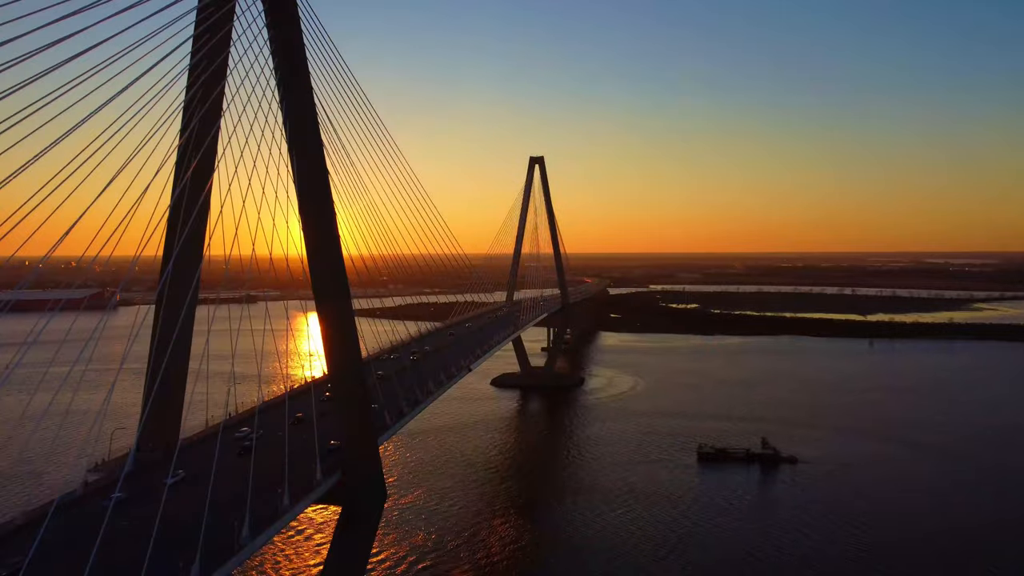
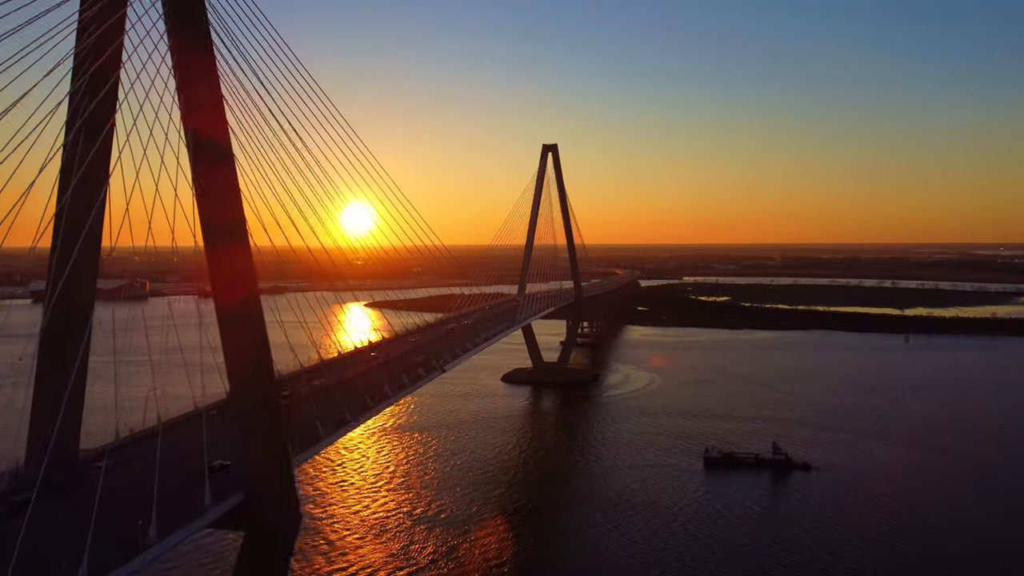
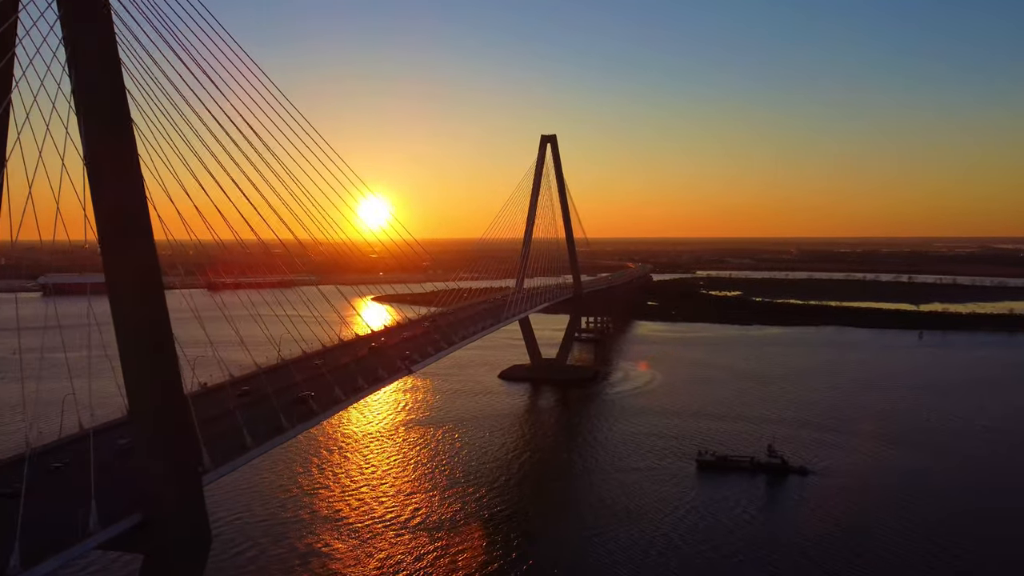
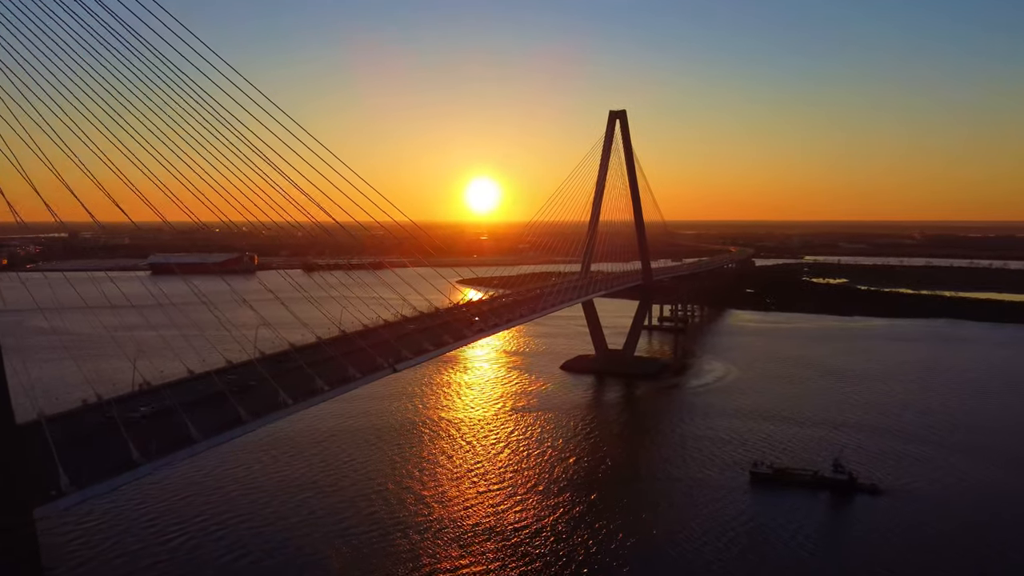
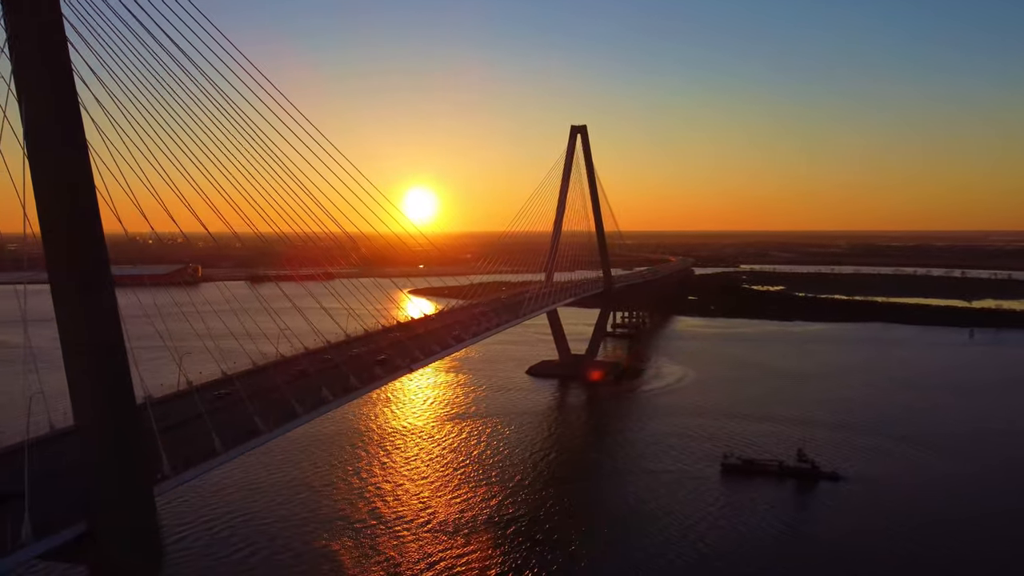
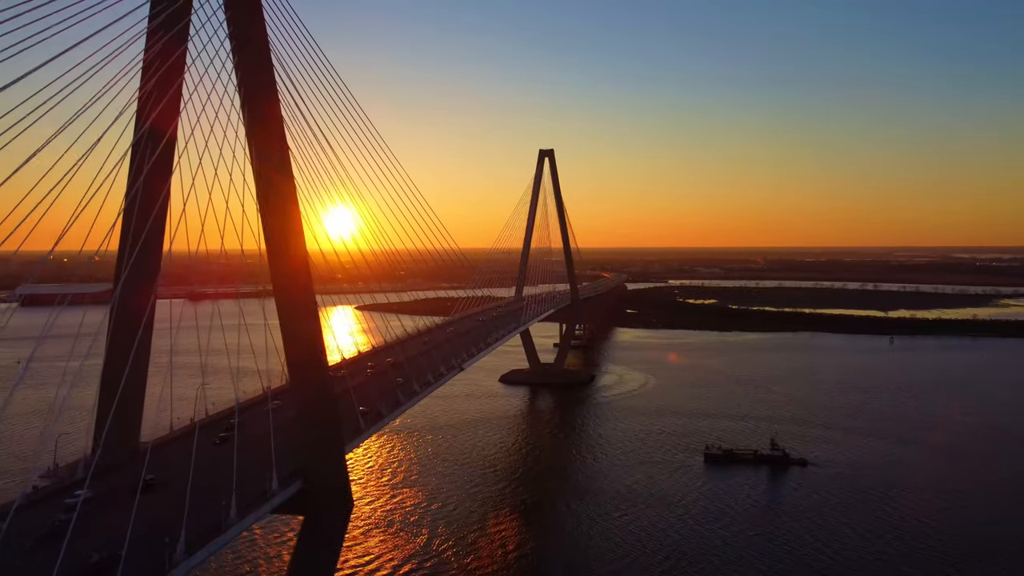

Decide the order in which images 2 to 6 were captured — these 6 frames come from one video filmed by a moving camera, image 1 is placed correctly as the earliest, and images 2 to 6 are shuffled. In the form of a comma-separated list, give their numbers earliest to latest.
6, 2, 3, 5, 4
